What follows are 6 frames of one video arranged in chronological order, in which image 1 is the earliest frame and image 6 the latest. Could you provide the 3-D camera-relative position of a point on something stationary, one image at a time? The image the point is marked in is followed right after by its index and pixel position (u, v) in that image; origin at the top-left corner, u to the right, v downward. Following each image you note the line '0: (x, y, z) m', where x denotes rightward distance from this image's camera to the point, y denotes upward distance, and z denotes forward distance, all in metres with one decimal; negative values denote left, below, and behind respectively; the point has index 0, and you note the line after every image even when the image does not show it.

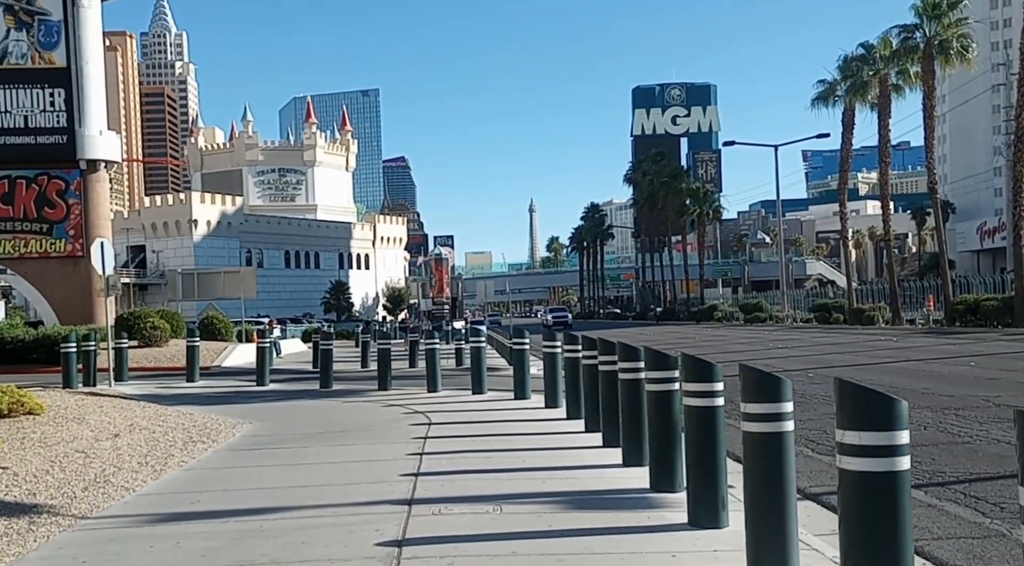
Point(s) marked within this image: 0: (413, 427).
0: (-1.2, -1.8, +15.0) m
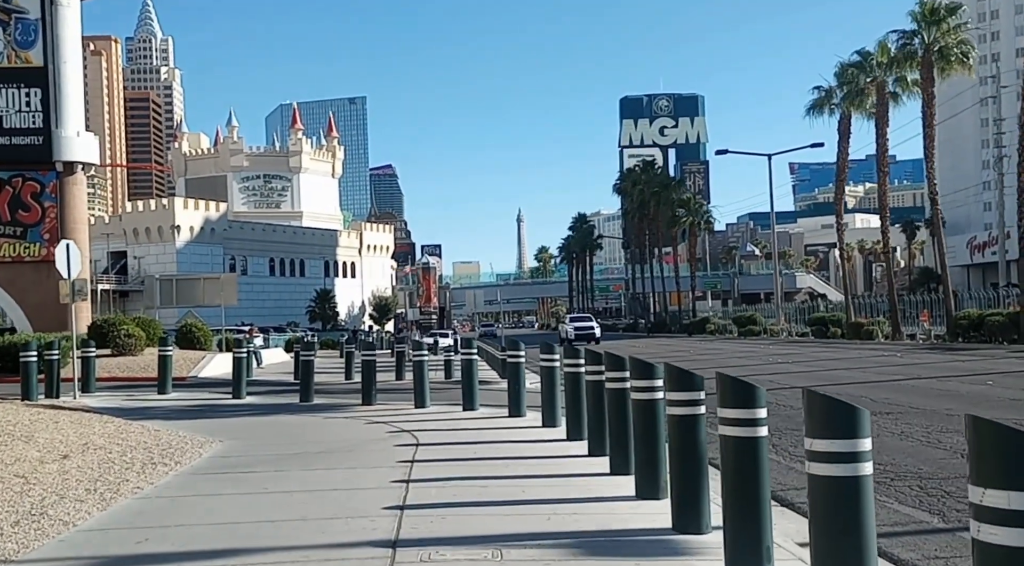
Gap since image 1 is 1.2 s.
0: (-1.3, -1.8, +13.6) m
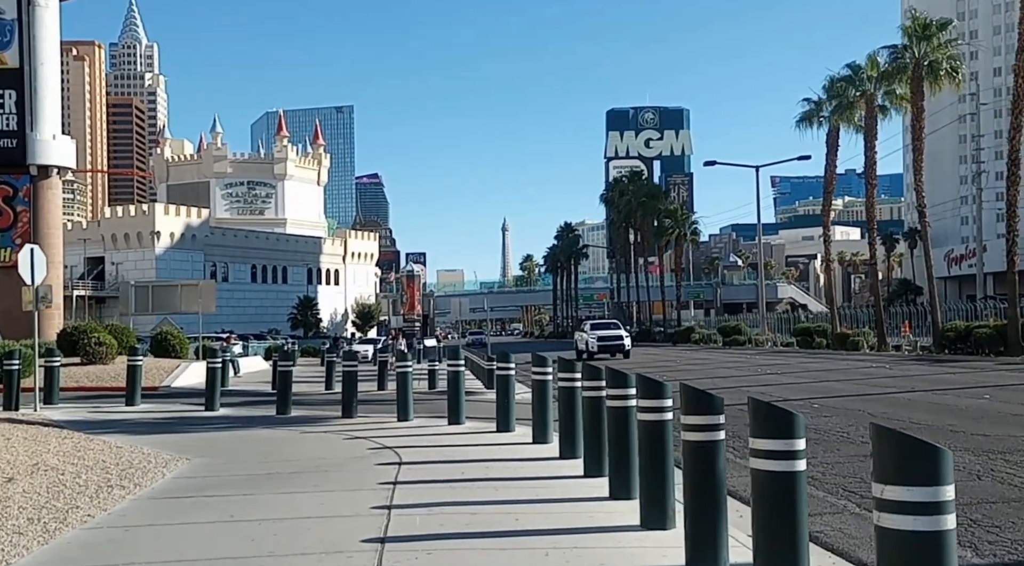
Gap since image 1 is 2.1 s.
0: (-1.4, -1.9, +12.7) m
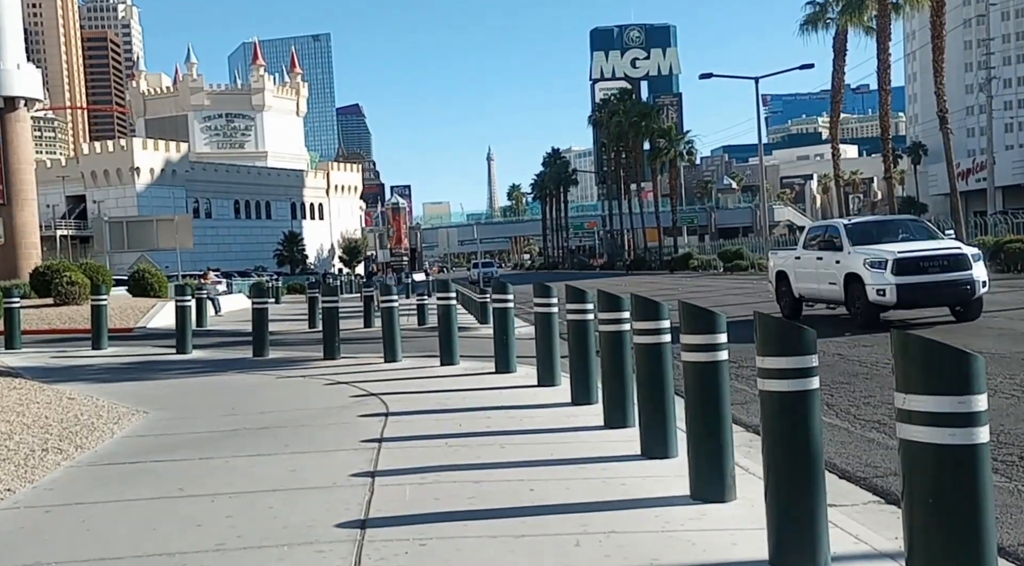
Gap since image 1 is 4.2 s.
0: (-1.3, -1.2, +10.8) m
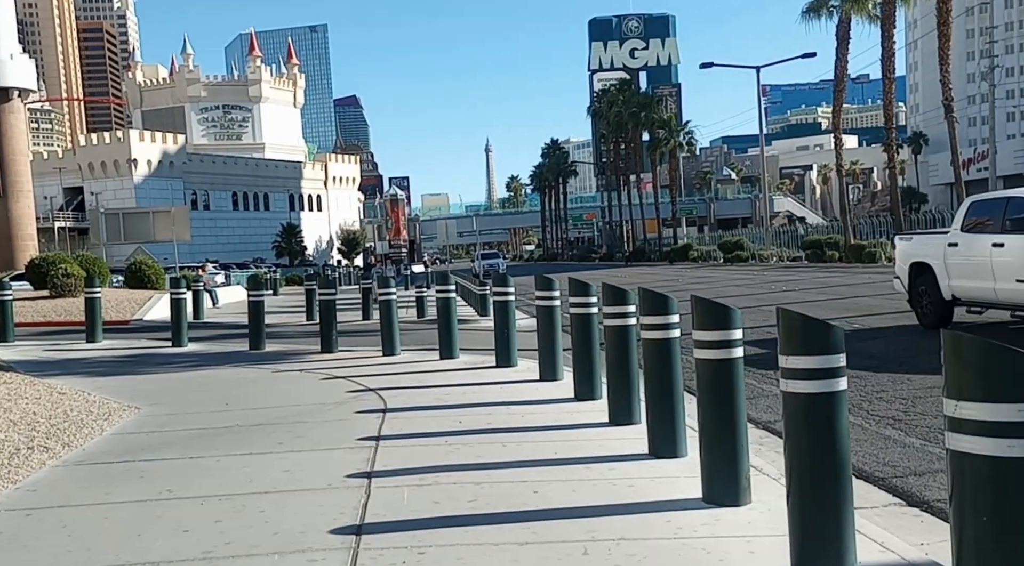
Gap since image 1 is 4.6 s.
0: (-1.3, -1.1, +10.5) m
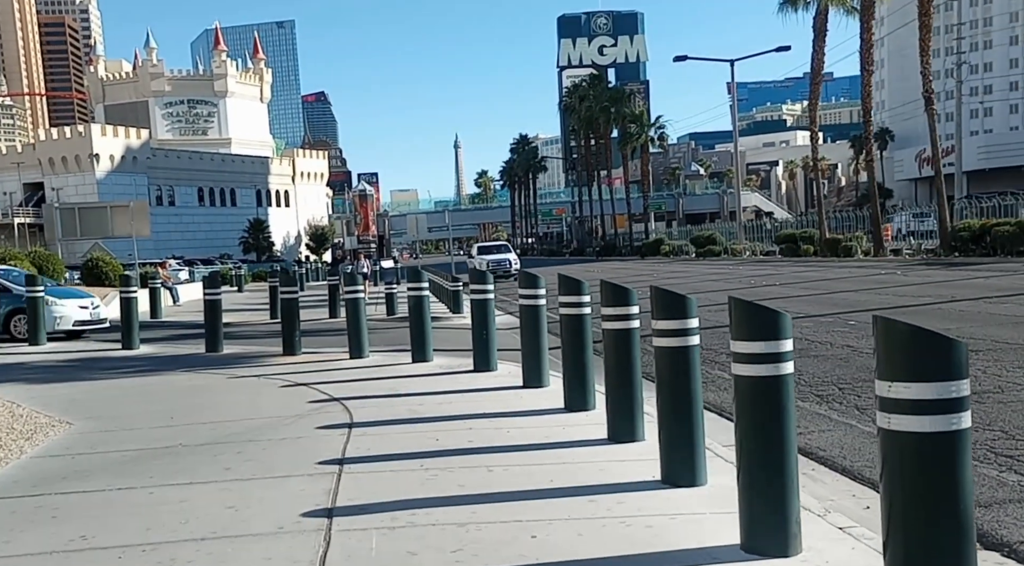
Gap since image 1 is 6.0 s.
0: (-1.4, -1.1, +9.2) m
